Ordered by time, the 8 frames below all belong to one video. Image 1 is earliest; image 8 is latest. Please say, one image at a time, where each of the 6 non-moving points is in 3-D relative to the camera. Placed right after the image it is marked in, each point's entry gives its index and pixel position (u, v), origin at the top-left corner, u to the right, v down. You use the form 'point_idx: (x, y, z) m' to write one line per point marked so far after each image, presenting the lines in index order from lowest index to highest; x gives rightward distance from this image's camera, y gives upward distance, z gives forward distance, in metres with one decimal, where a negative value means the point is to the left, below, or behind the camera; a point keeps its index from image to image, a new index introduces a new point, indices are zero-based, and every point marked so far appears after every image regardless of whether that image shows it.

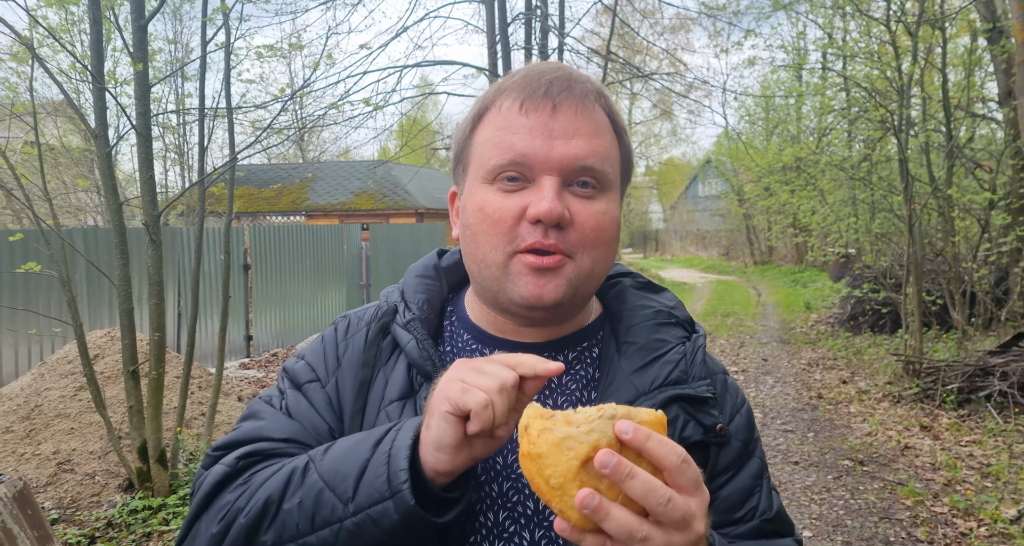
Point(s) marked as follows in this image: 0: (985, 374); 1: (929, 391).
0: (+5.1, -1.1, +6.3) m
1: (+4.8, -1.3, +6.7) m
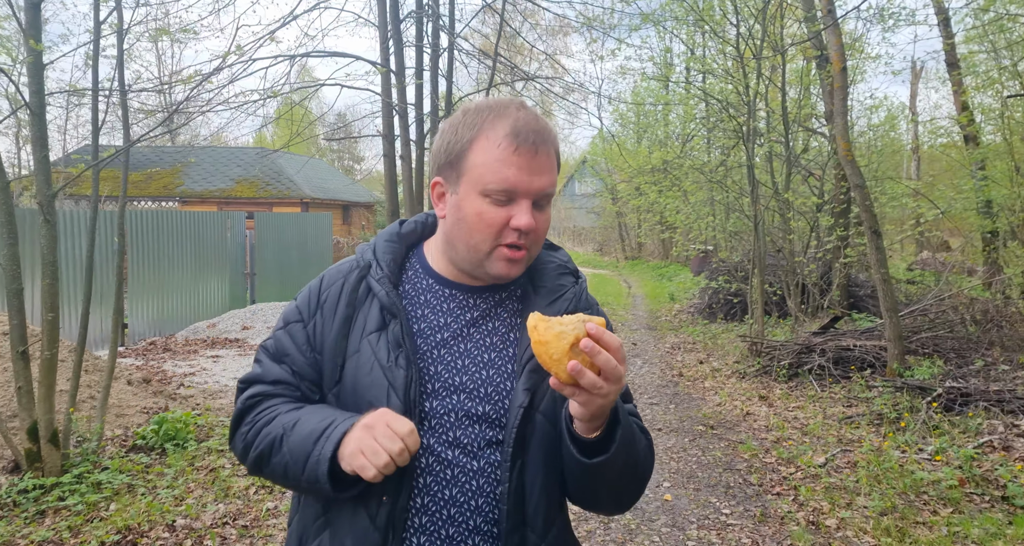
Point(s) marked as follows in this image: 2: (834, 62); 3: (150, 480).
0: (+3.8, -1.0, +7.6) m
1: (+3.4, -1.2, +7.8) m
2: (+4.0, +2.6, +7.2) m
3: (-3.0, -1.7, +4.8) m
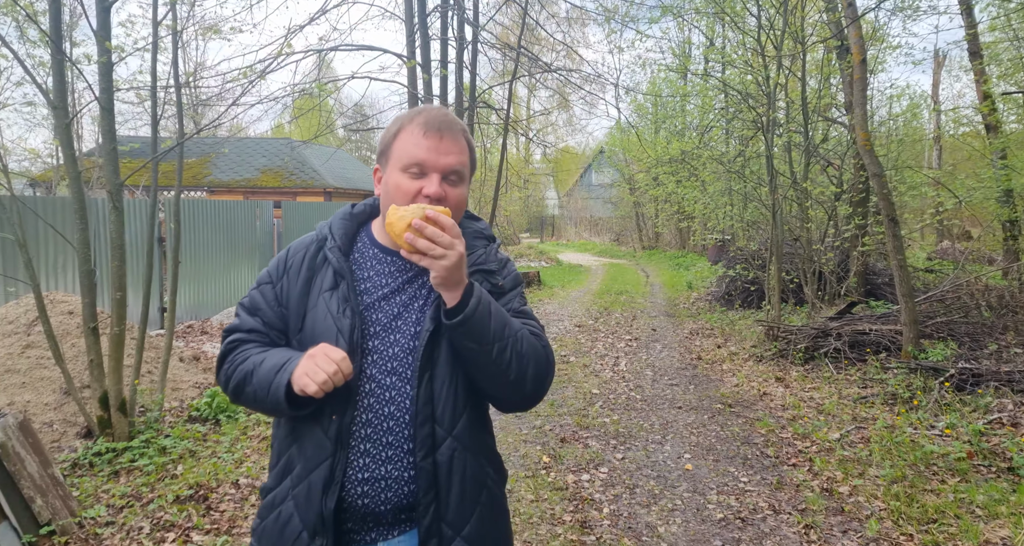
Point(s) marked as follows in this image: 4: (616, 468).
0: (+4.2, -0.8, +7.8) m
1: (+3.7, -1.1, +8.1) m
2: (+4.3, +2.8, +7.4) m
3: (-2.7, -1.6, +5.3) m
4: (+0.9, -1.6, +4.9) m
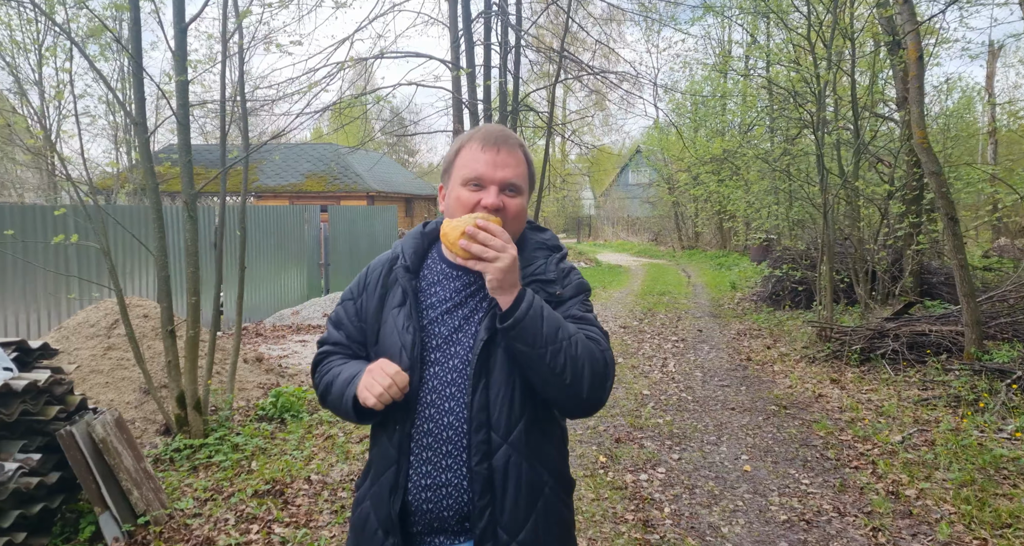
0: (+4.8, -0.8, +7.6) m
1: (+4.4, -1.1, +8.0) m
2: (+4.9, +2.8, +7.2) m
3: (-2.2, -1.6, +5.5) m
4: (+1.4, -1.7, +5.0) m
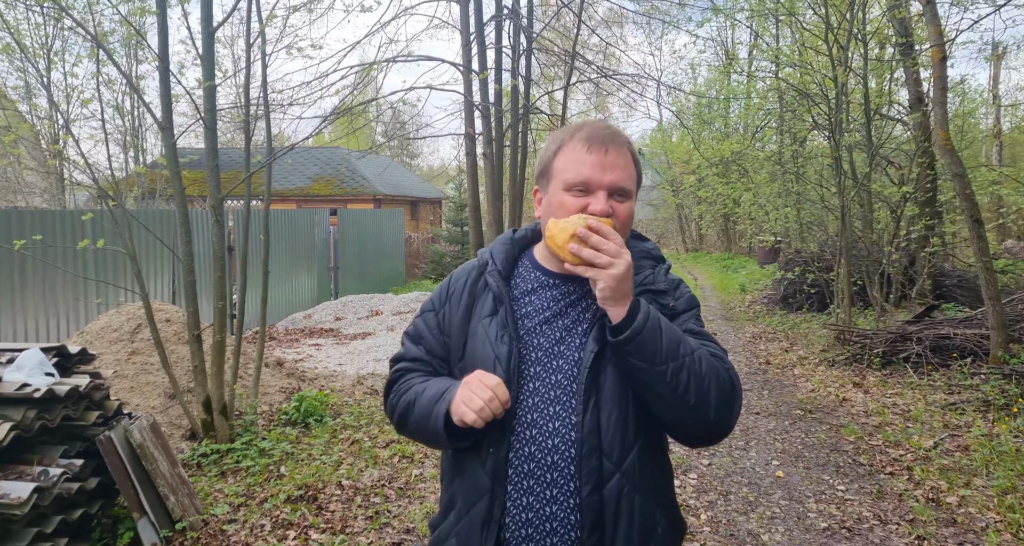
0: (+5.1, -0.9, +7.6) m
1: (+4.7, -1.1, +7.9) m
2: (+5.2, +2.7, +7.2) m
3: (-2.0, -1.6, +5.5) m
4: (+1.6, -1.7, +4.9) m
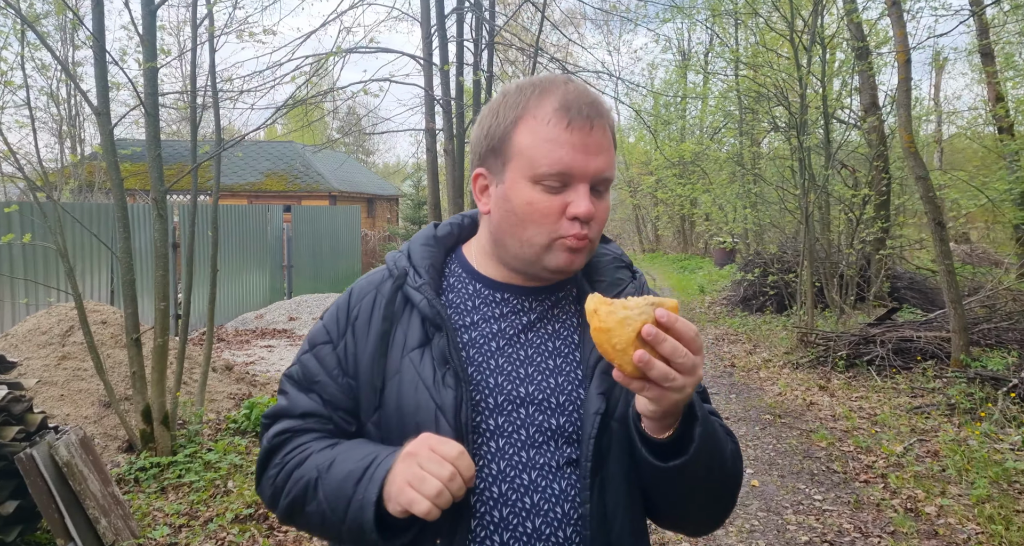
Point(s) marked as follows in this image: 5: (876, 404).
0: (+4.6, -0.9, +7.7) m
1: (+4.2, -1.1, +7.9) m
2: (+4.8, +2.7, +7.3) m
3: (-2.2, -1.7, +5.1) m
4: (+1.4, -1.7, +4.8) m
5: (+4.0, -1.4, +6.4) m
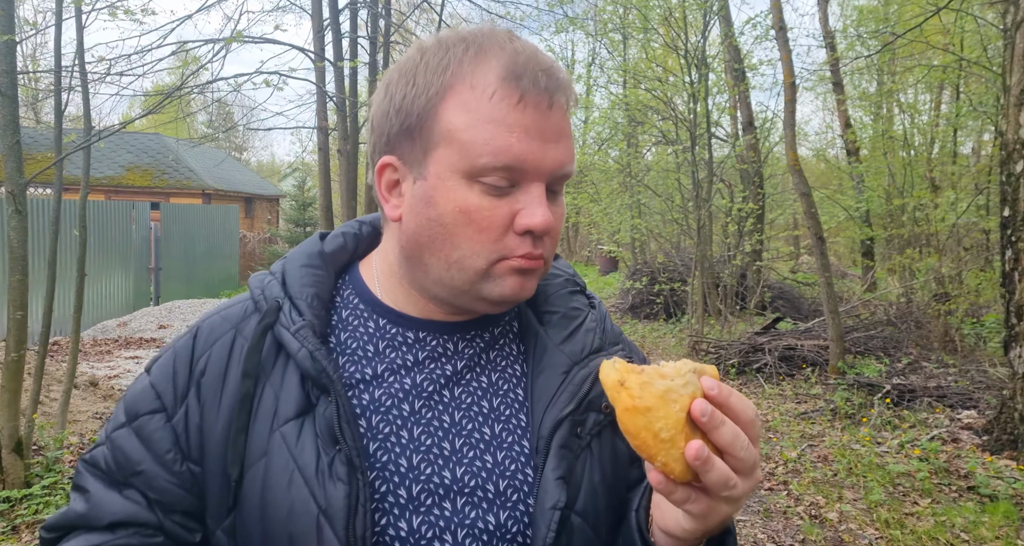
0: (+3.4, -1.1, +8.2) m
1: (+2.9, -1.3, +8.4) m
2: (+3.6, +2.5, +7.9) m
3: (-2.9, -1.8, +4.3) m
4: (+0.7, -1.9, +4.7) m
5: (+3.0, -1.6, +6.9) m
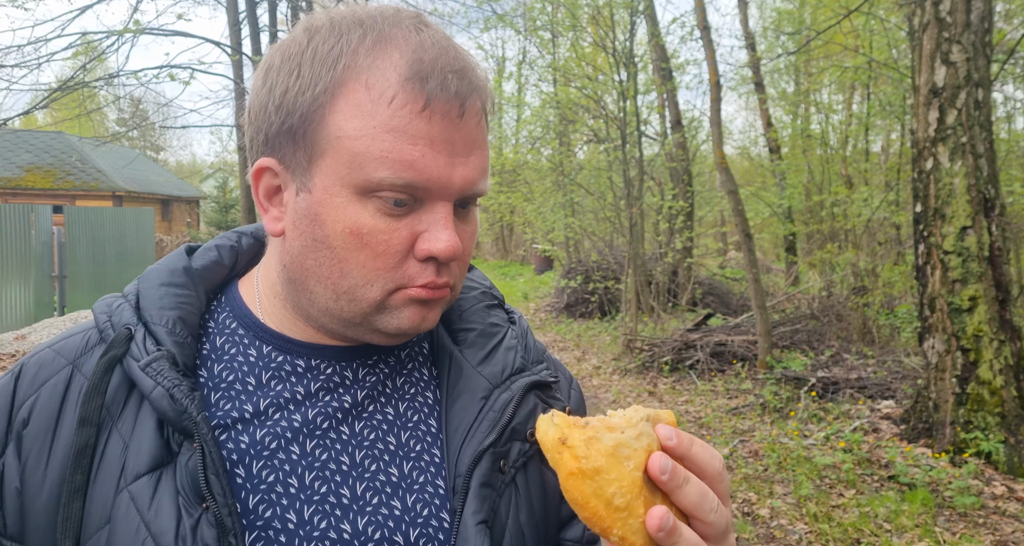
0: (+2.5, -1.0, +8.3) m
1: (+2.0, -1.3, +8.5) m
2: (+2.6, +2.6, +8.0) m
3: (-3.3, -1.9, +3.8) m
4: (+0.2, -1.9, +4.6) m
5: (+2.2, -1.6, +6.9) m
